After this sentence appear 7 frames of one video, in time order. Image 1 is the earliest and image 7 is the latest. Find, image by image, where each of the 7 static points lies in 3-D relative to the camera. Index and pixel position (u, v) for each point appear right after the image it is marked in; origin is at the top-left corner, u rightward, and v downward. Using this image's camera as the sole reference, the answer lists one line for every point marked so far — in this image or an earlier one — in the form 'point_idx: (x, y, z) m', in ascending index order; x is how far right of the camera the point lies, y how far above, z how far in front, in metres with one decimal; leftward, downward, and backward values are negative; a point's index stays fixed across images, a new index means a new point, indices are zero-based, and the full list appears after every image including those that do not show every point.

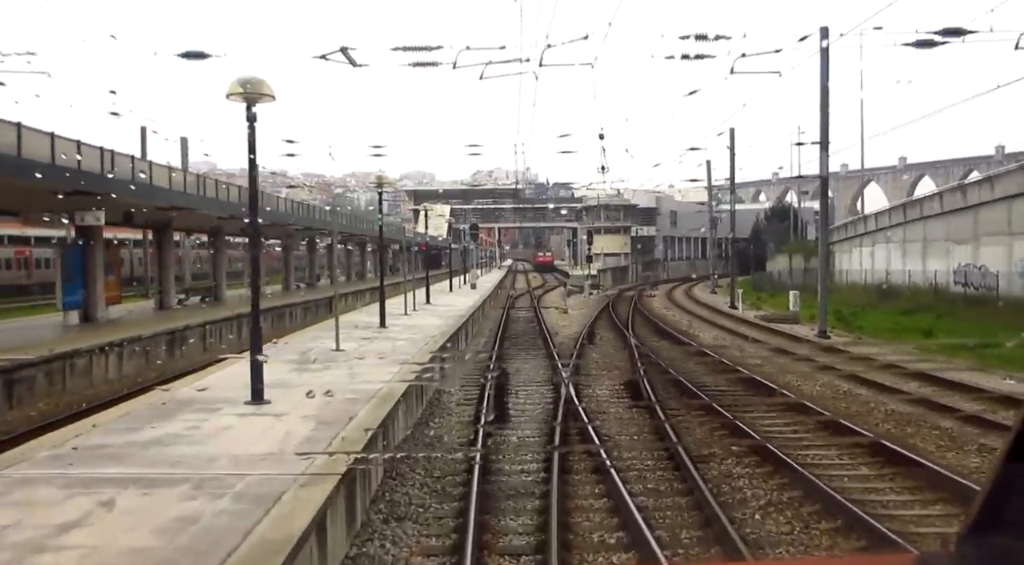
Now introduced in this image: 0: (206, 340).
0: (-5.8, -1.1, +18.5) m
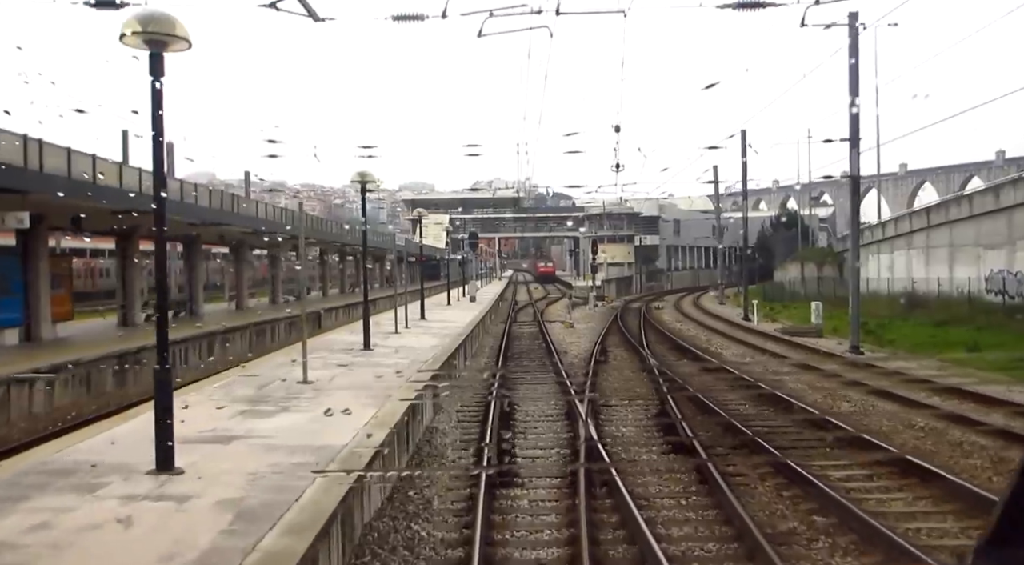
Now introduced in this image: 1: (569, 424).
0: (-5.8, -1.4, +16.2) m
1: (+0.8, -1.9, +12.9) m
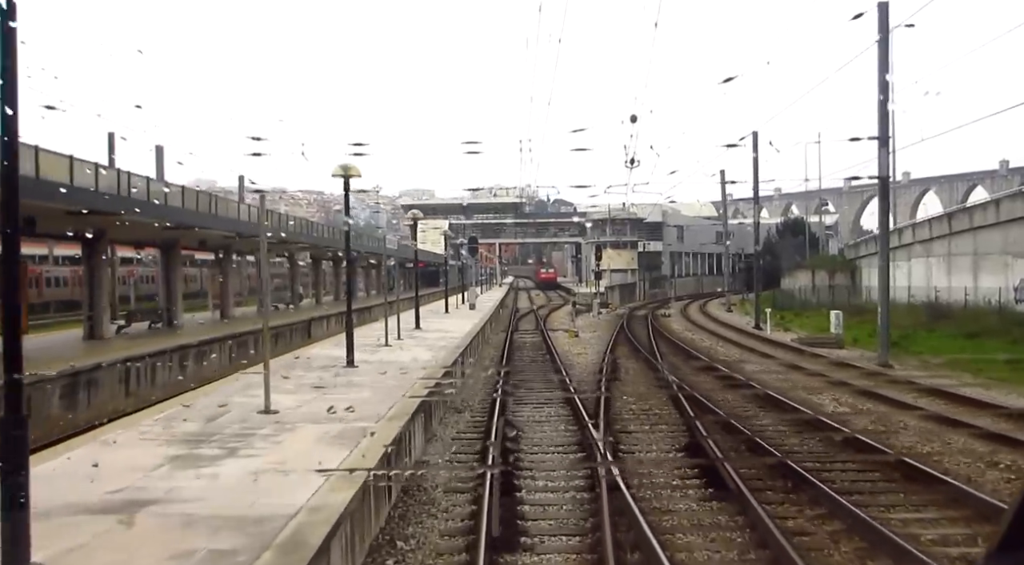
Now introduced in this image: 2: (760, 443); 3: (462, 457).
0: (-5.7, -1.5, +14.5) m
1: (+0.8, -2.0, +11.2) m
2: (+3.0, -2.0, +11.6) m
3: (-0.6, -2.0, +11.0) m
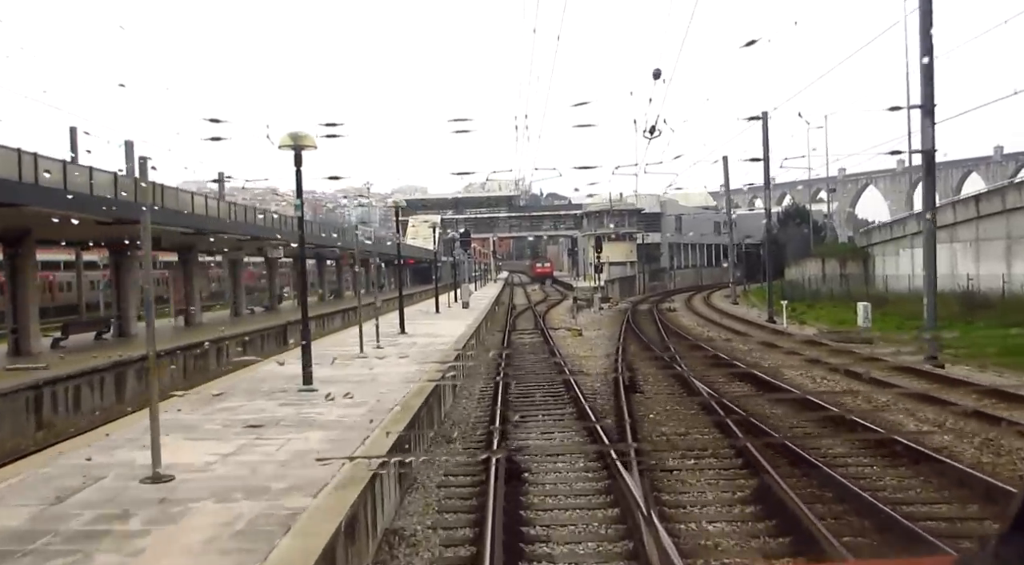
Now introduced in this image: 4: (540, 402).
0: (-5.7, -1.6, +11.8) m
1: (+0.9, -1.9, +8.5) m
2: (+3.0, -1.9, +8.9) m
3: (-0.5, -2.0, +8.3) m
4: (+0.5, -2.2, +18.5) m
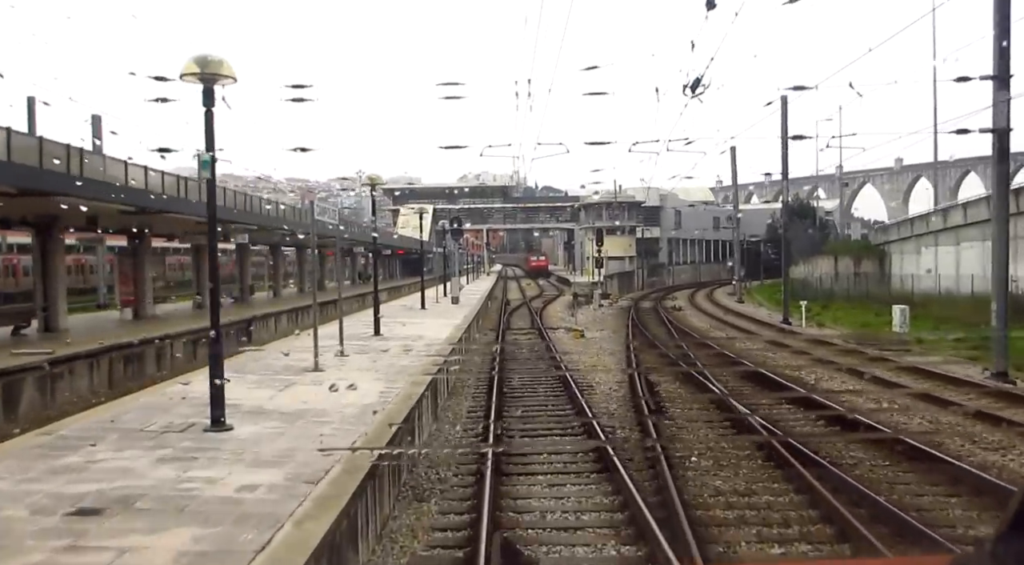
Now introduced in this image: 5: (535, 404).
0: (-5.7, -1.4, +8.7) m
1: (+0.9, -1.9, +5.6) m
2: (+3.0, -1.9, +6.0) m
3: (-0.6, -1.9, +5.4) m
4: (+0.4, -2.2, +15.5) m
5: (+0.4, -2.2, +16.3) m
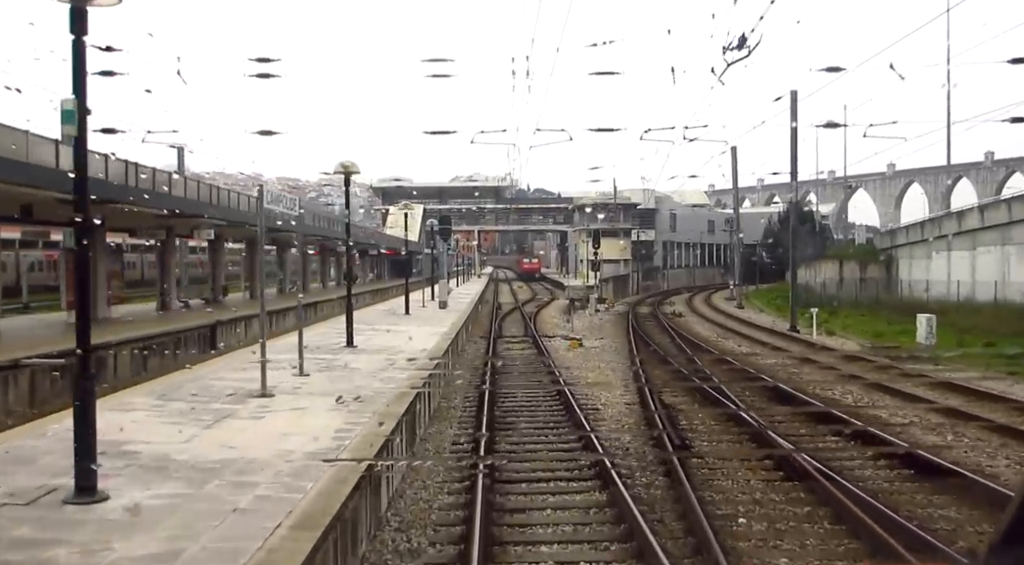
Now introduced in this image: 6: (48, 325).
0: (-5.7, -1.4, +6.6) m
1: (+0.9, -2.0, +3.5) m
2: (+3.0, -2.0, +4.0) m
3: (-0.6, -2.0, +3.3) m
4: (+0.3, -2.2, +13.5) m
5: (+0.3, -2.2, +14.3) m
6: (-9.4, -0.8, +19.9) m
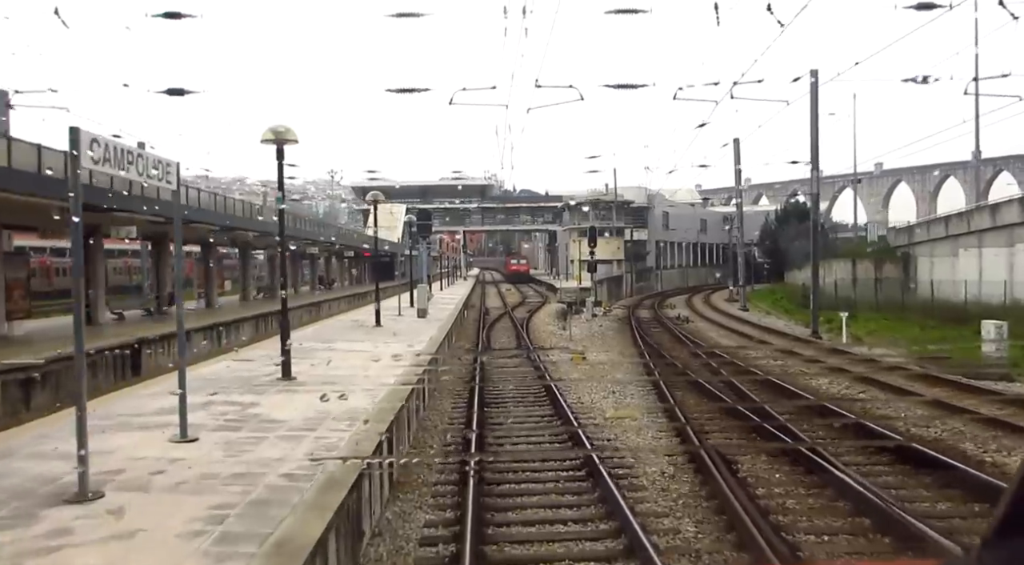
0: (-5.7, -1.5, +2.9) m
1: (+1.0, -2.0, -0.1) m
2: (+3.1, -2.0, +0.4) m
3: (-0.4, -2.0, -0.3) m
4: (+0.3, -2.3, +9.8) m
5: (+0.2, -2.3, +10.6) m
6: (-9.5, -1.0, +16.1) m
